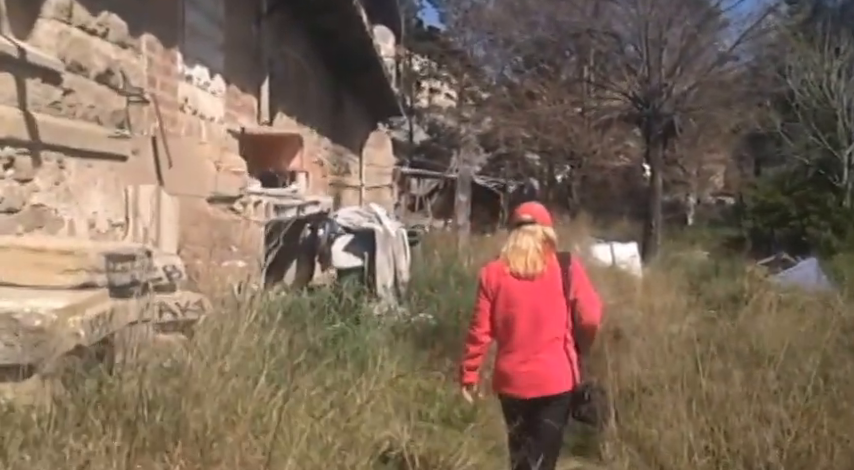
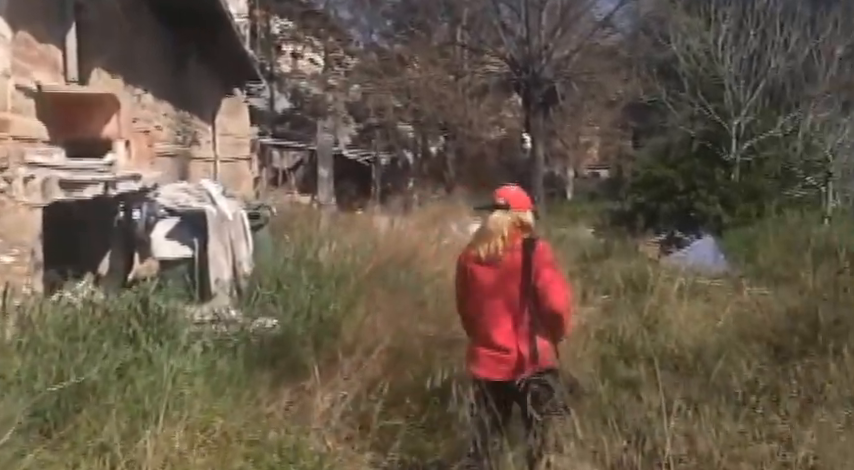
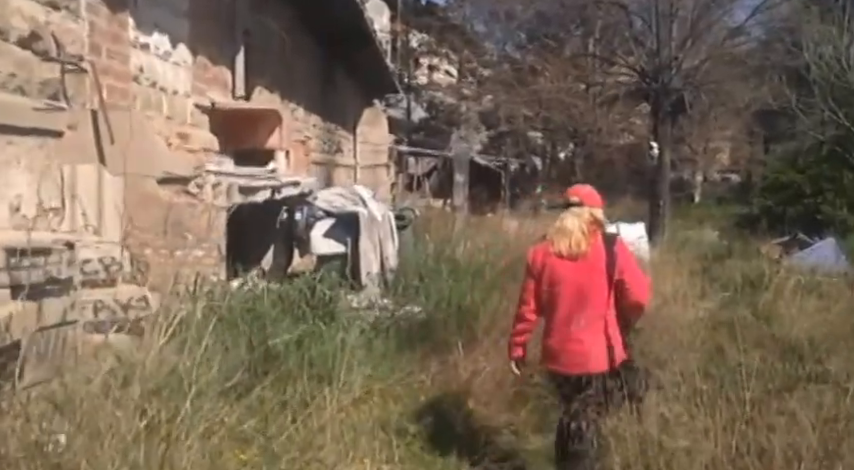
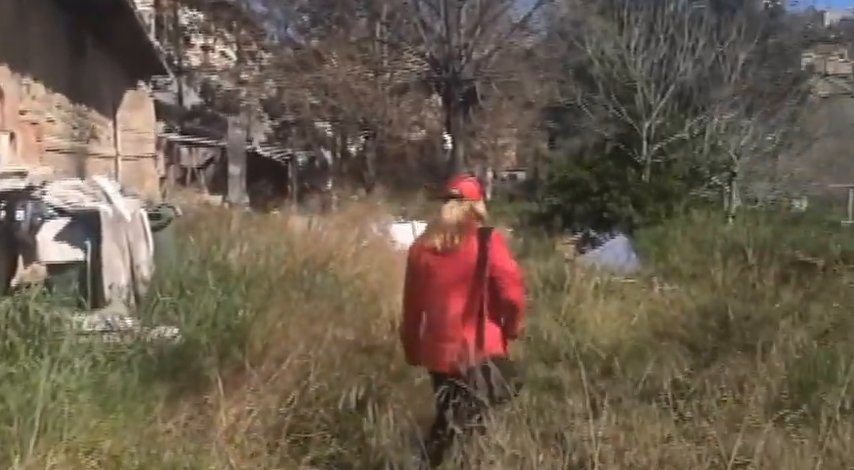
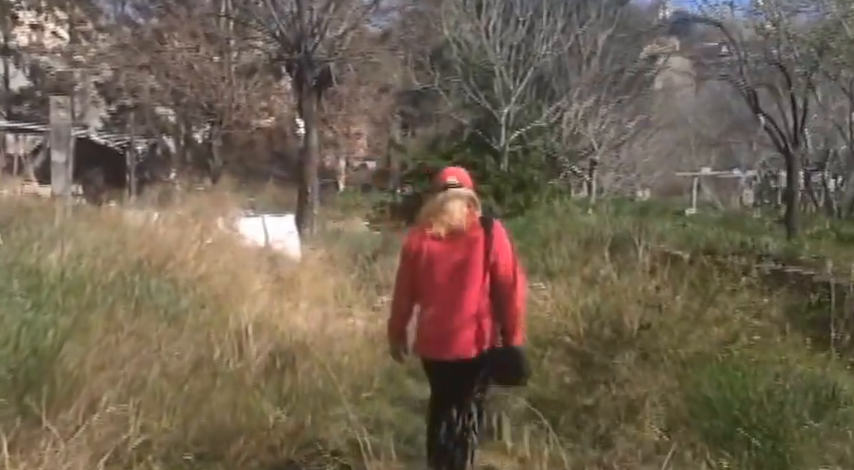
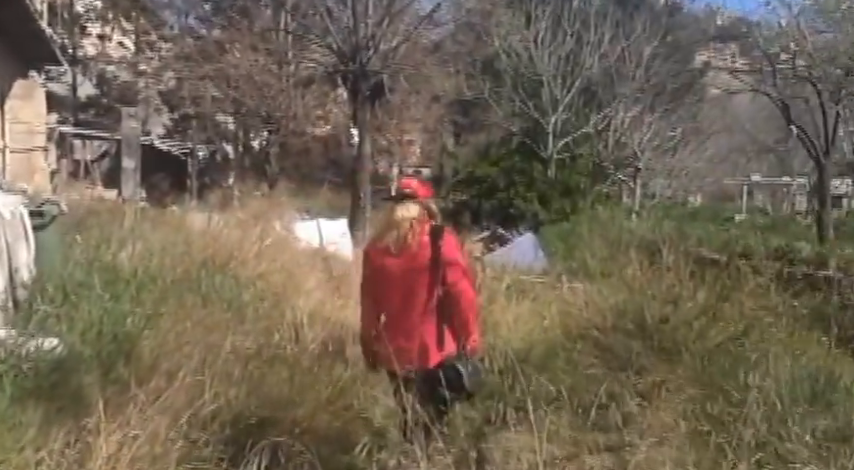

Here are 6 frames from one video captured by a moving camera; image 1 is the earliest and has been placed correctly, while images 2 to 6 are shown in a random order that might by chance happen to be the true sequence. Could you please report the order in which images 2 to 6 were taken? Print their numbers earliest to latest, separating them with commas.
3, 2, 4, 6, 5
